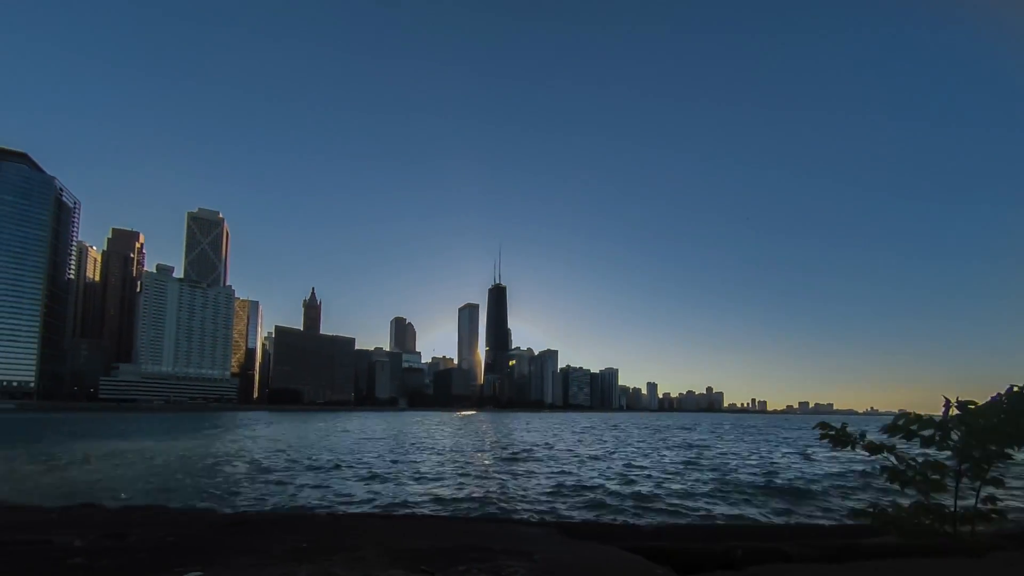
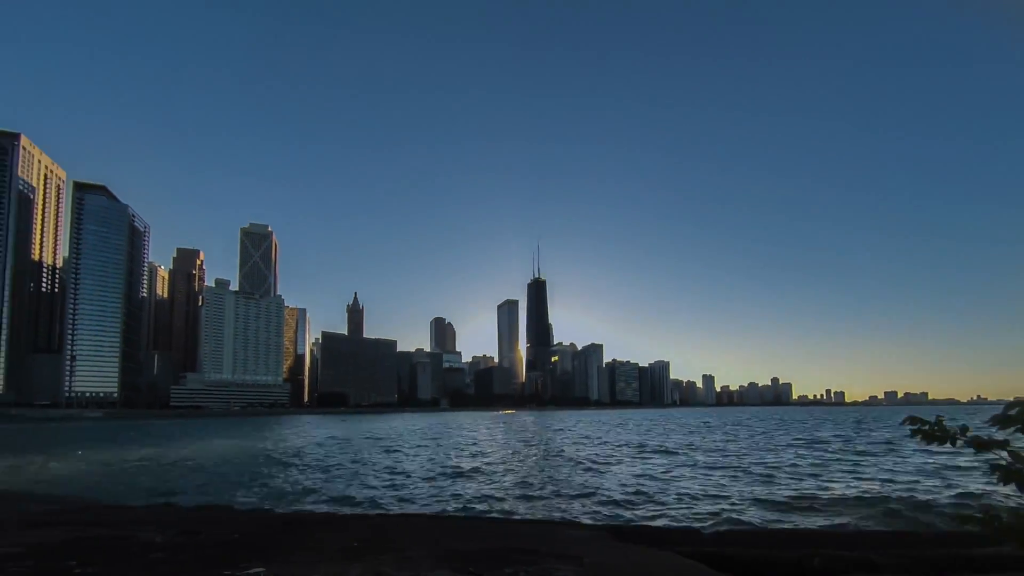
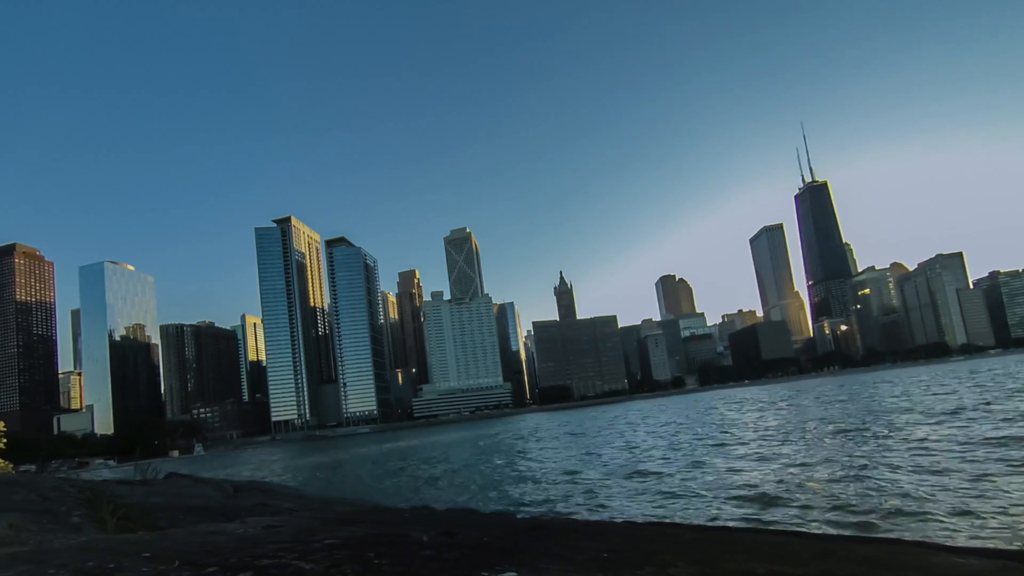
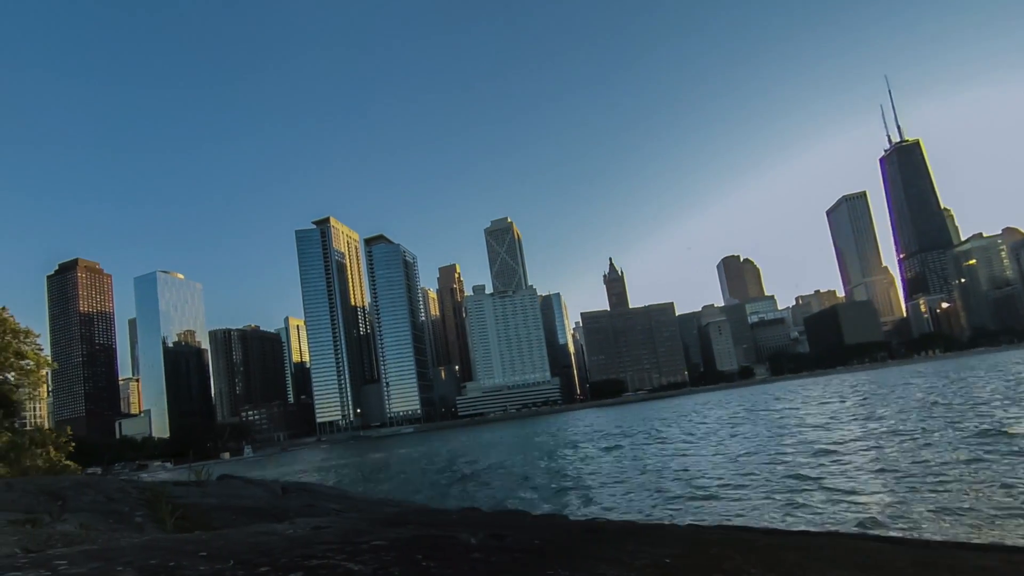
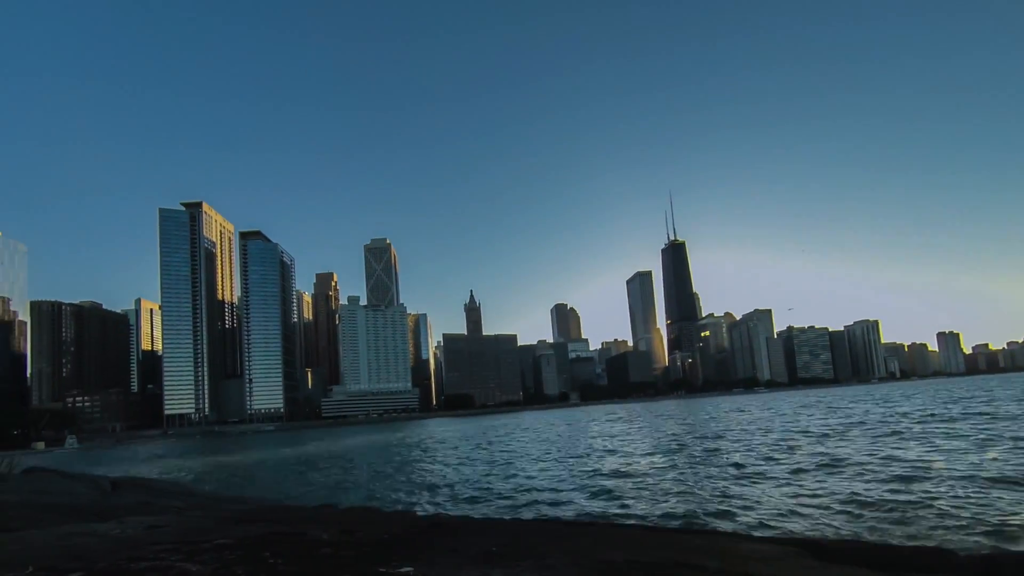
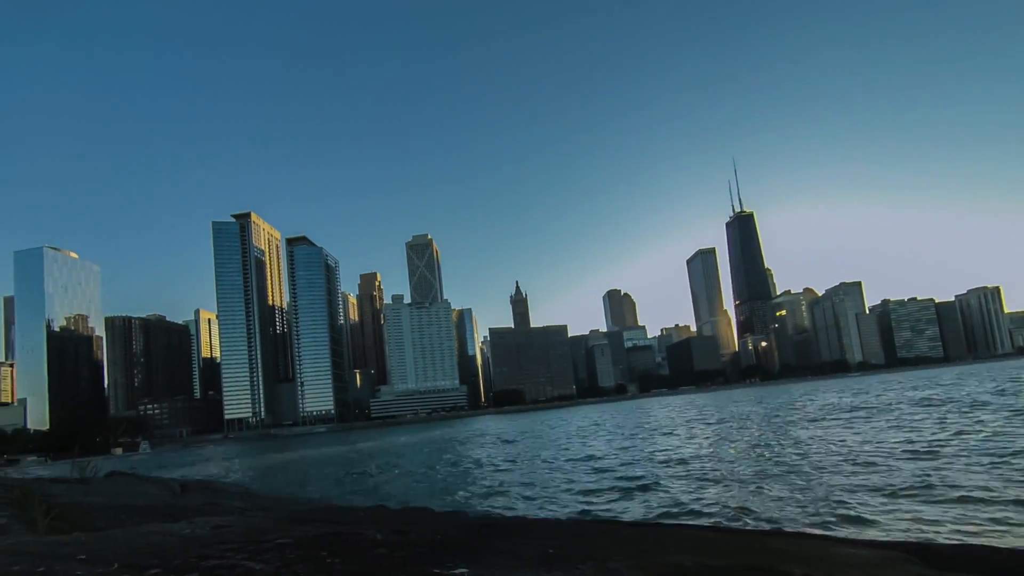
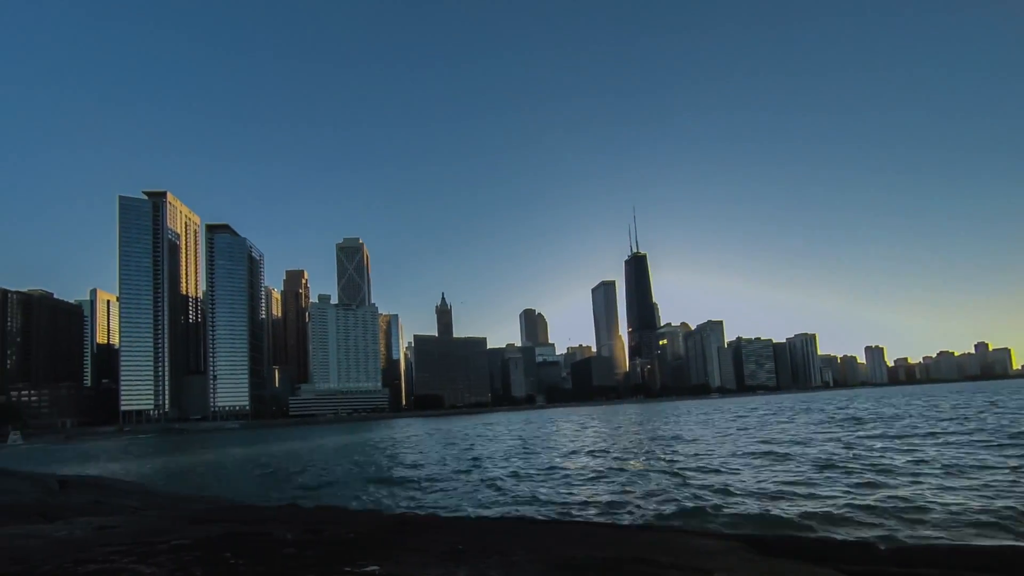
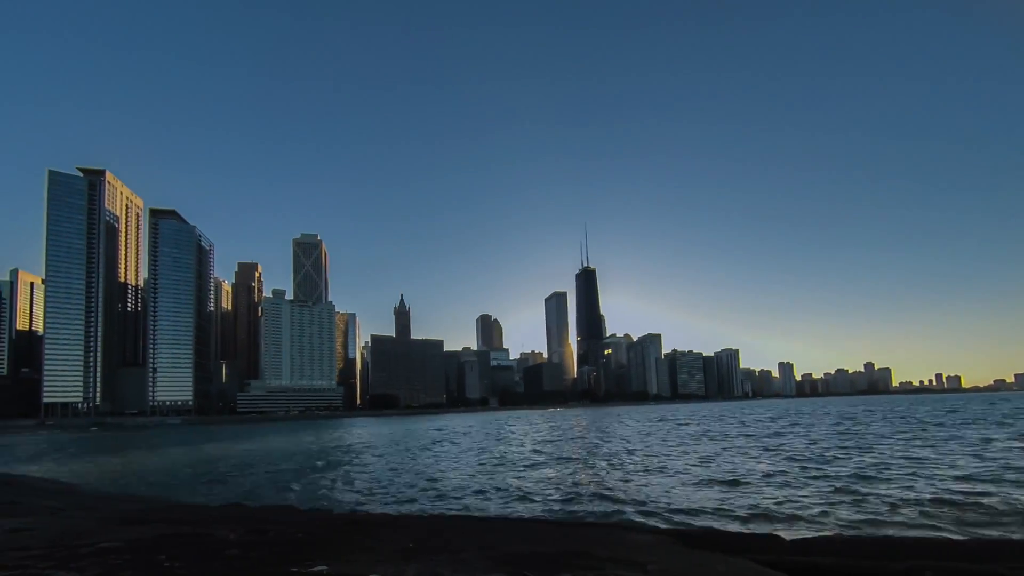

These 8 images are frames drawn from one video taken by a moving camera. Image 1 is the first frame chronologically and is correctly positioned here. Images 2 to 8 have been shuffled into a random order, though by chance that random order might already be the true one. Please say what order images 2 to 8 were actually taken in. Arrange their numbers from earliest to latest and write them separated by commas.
2, 8, 7, 5, 6, 3, 4
